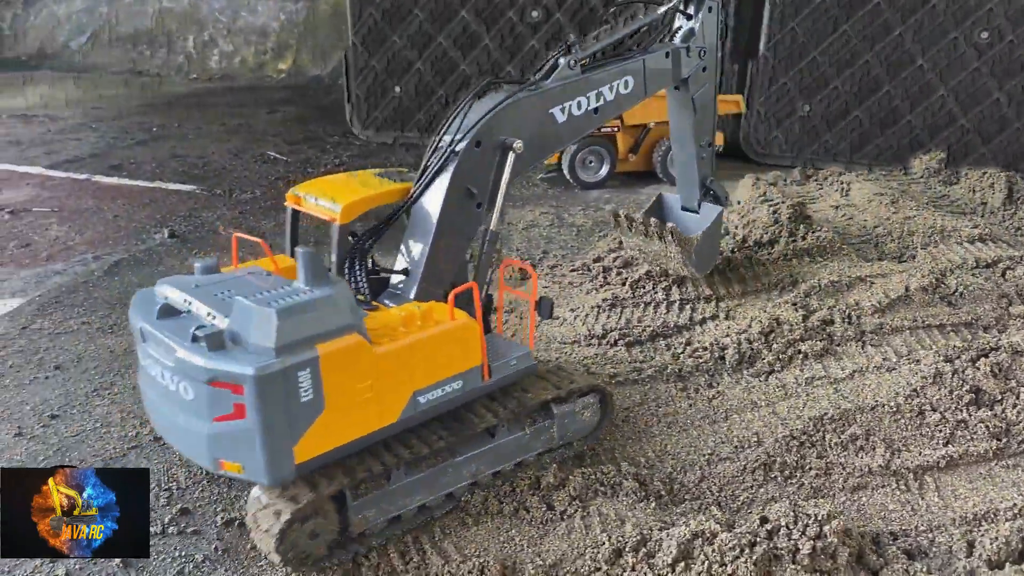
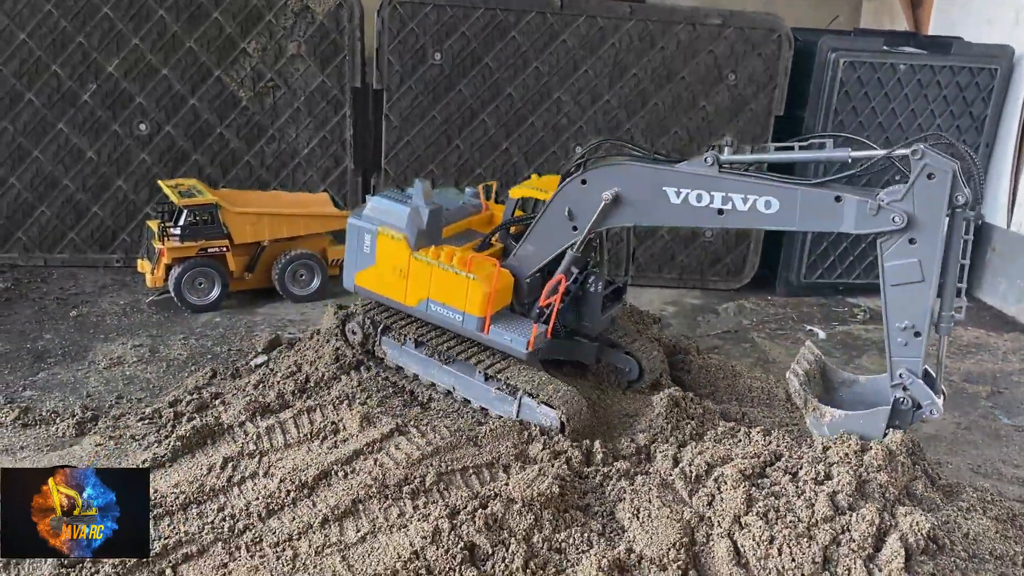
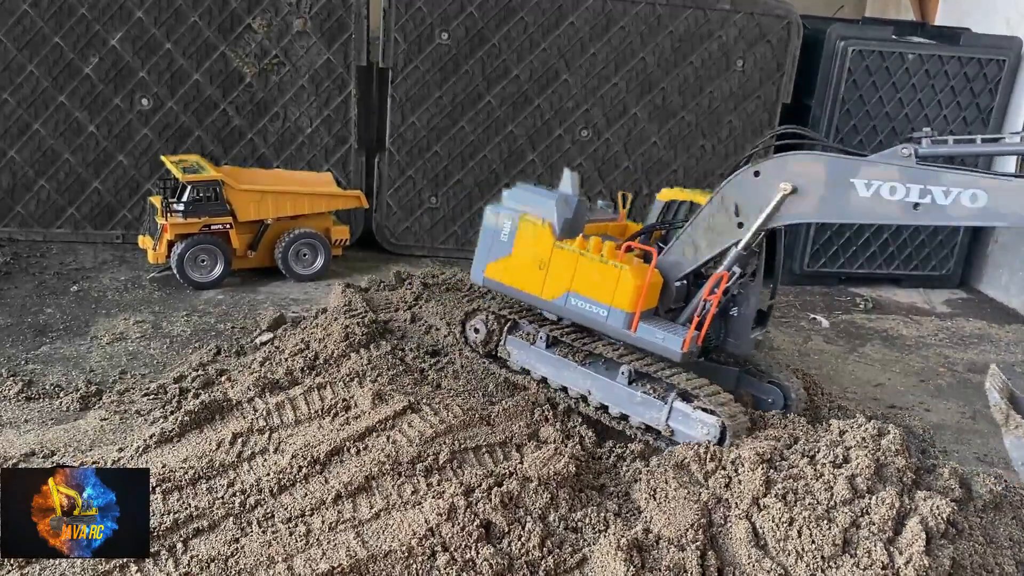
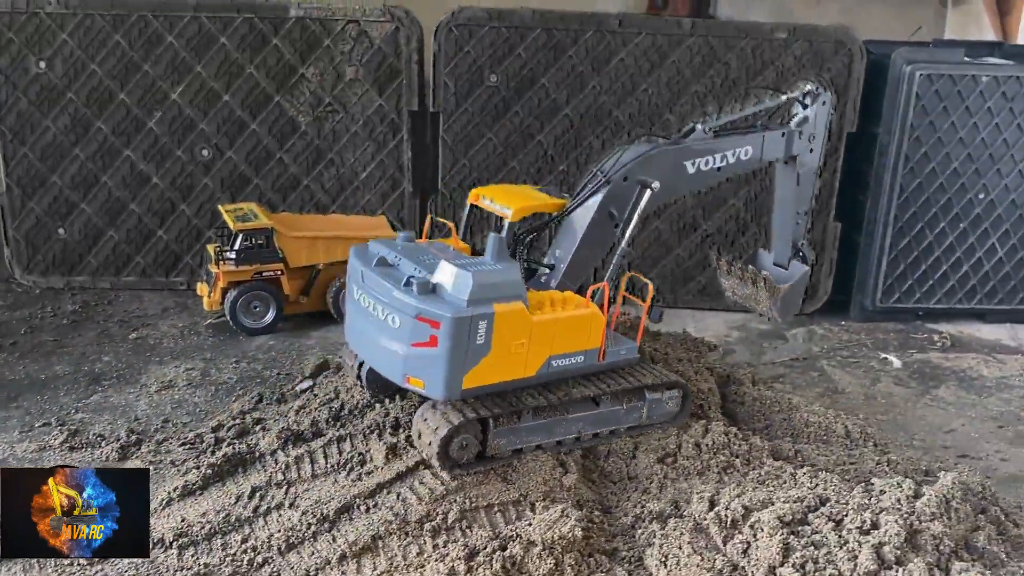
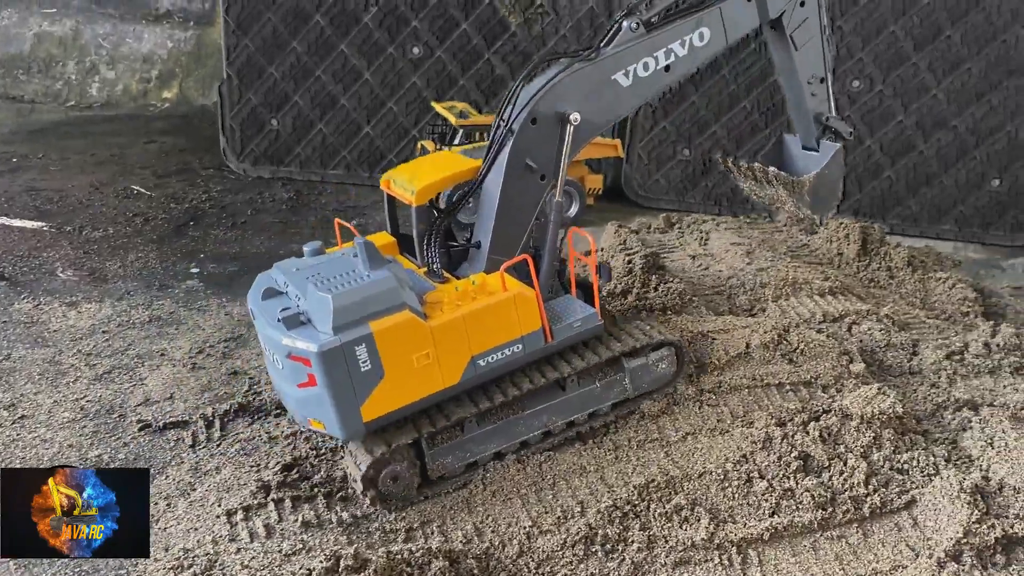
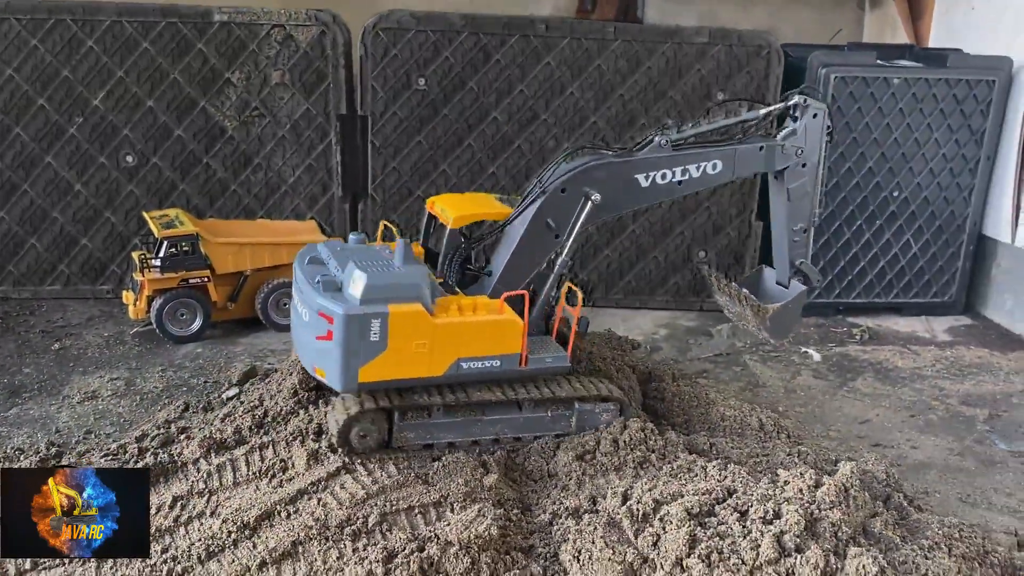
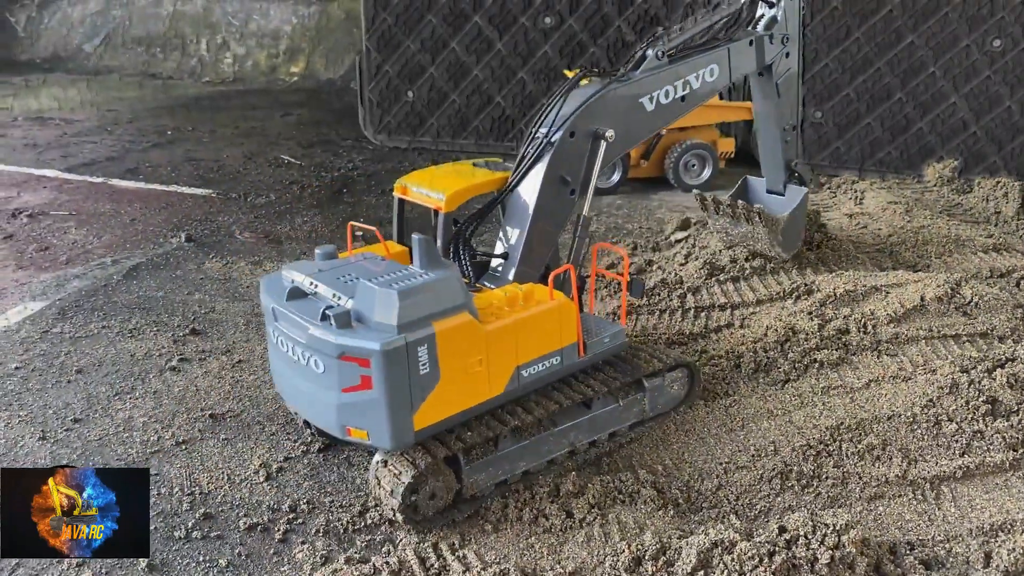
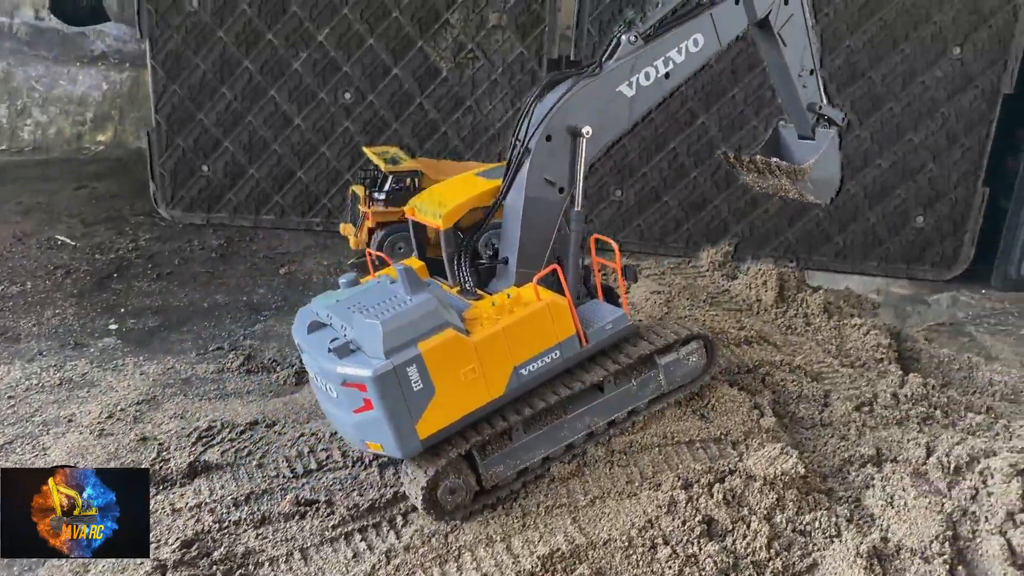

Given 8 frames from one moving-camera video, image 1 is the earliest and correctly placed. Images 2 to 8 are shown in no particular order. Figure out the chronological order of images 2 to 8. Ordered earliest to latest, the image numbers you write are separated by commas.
7, 5, 8, 4, 6, 2, 3
